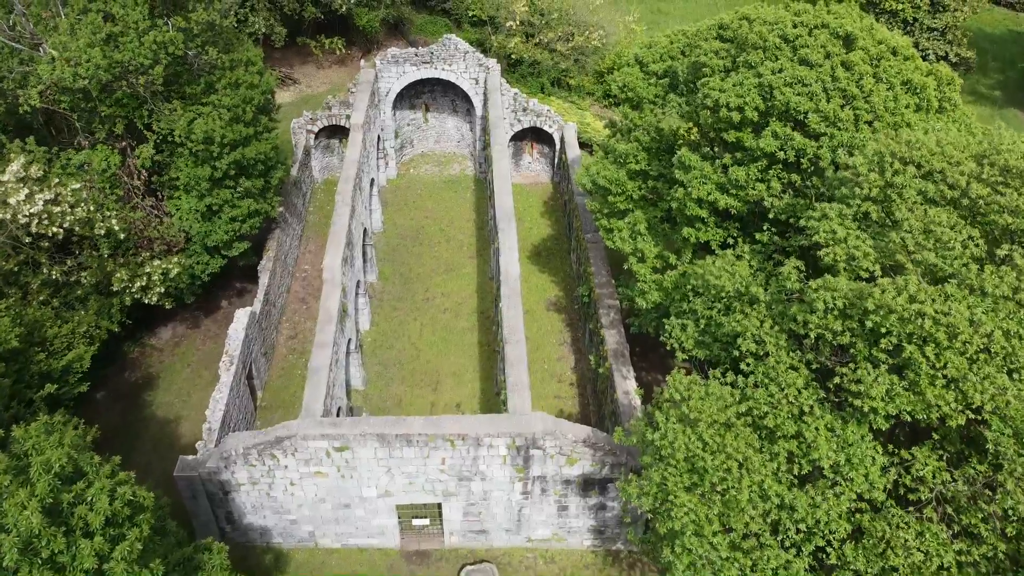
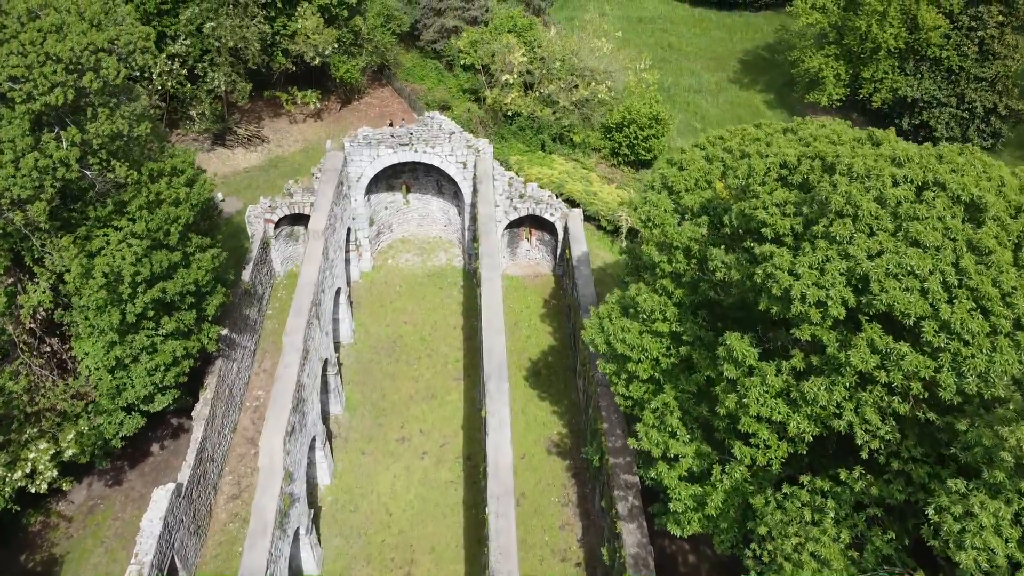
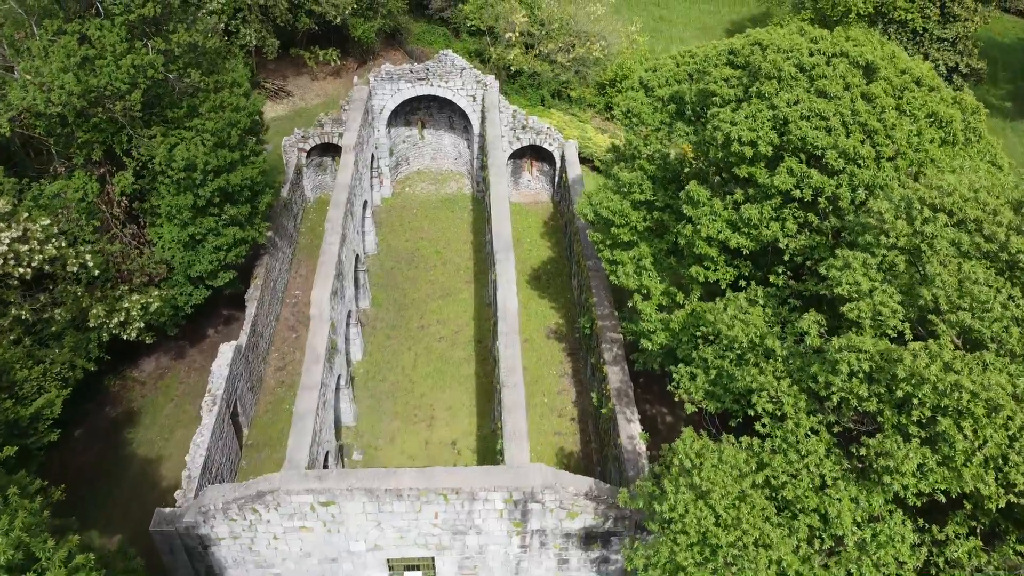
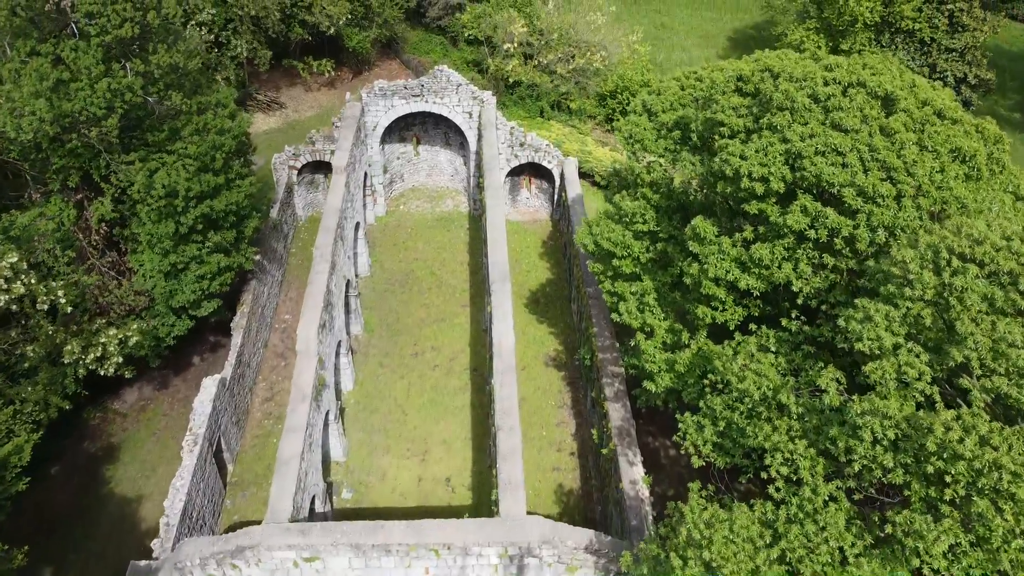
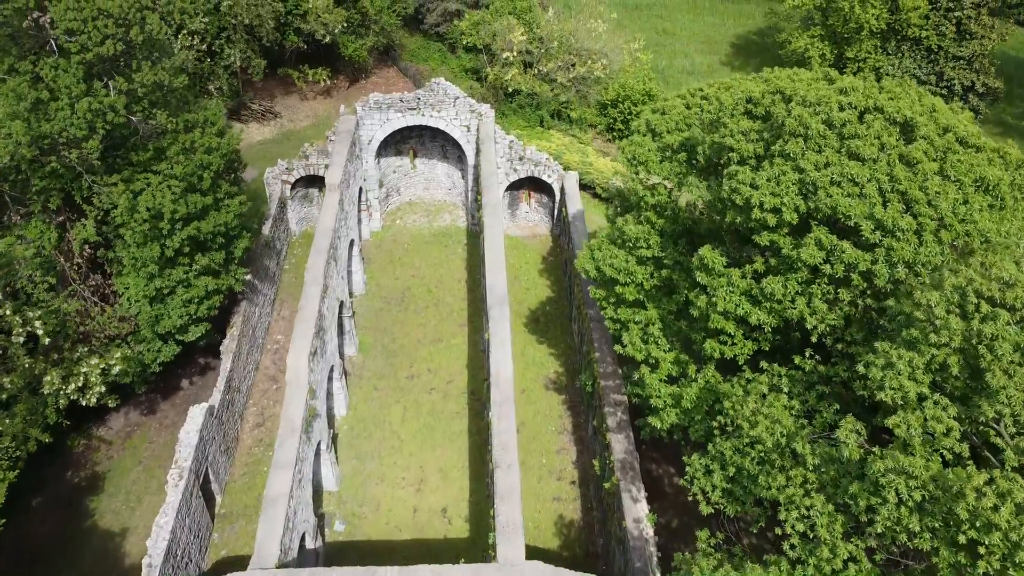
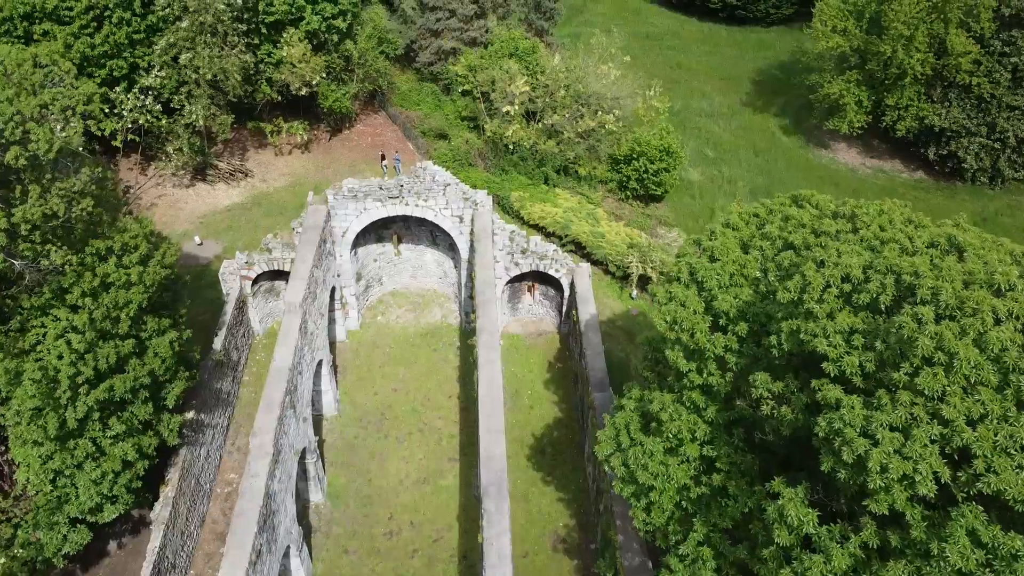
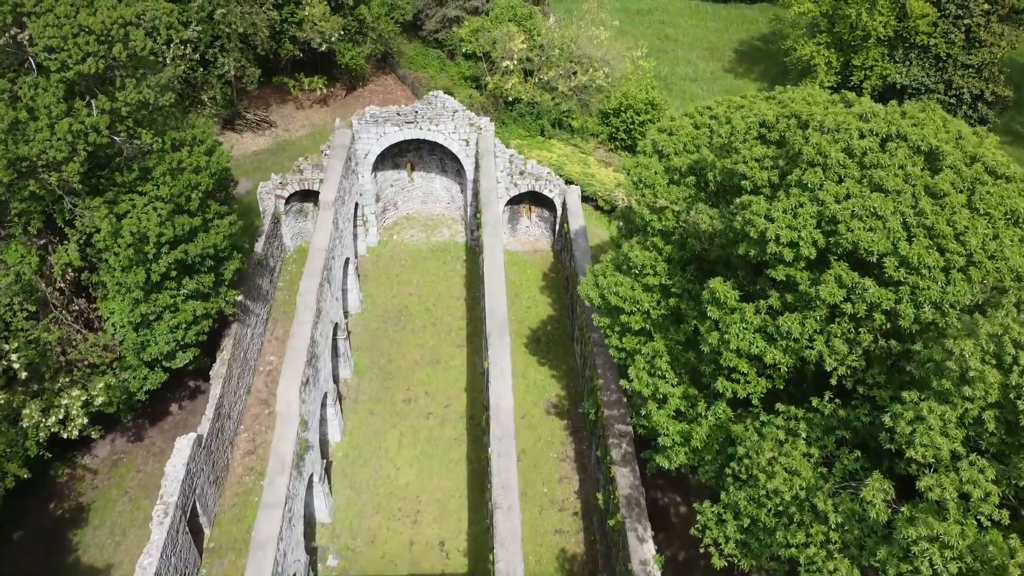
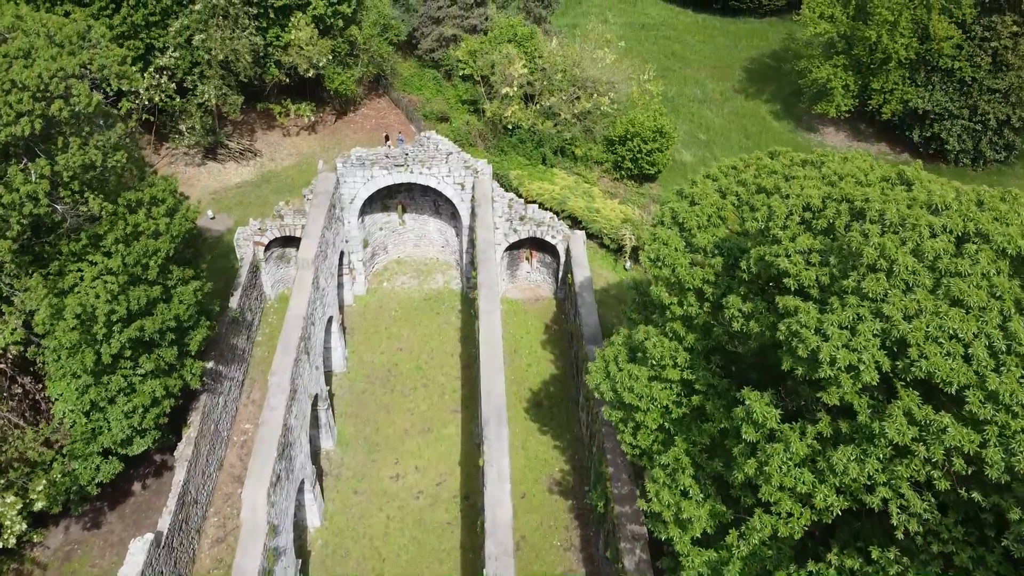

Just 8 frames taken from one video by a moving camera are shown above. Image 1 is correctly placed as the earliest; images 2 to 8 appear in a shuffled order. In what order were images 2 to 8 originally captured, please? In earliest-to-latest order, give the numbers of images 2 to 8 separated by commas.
3, 4, 5, 7, 2, 8, 6
